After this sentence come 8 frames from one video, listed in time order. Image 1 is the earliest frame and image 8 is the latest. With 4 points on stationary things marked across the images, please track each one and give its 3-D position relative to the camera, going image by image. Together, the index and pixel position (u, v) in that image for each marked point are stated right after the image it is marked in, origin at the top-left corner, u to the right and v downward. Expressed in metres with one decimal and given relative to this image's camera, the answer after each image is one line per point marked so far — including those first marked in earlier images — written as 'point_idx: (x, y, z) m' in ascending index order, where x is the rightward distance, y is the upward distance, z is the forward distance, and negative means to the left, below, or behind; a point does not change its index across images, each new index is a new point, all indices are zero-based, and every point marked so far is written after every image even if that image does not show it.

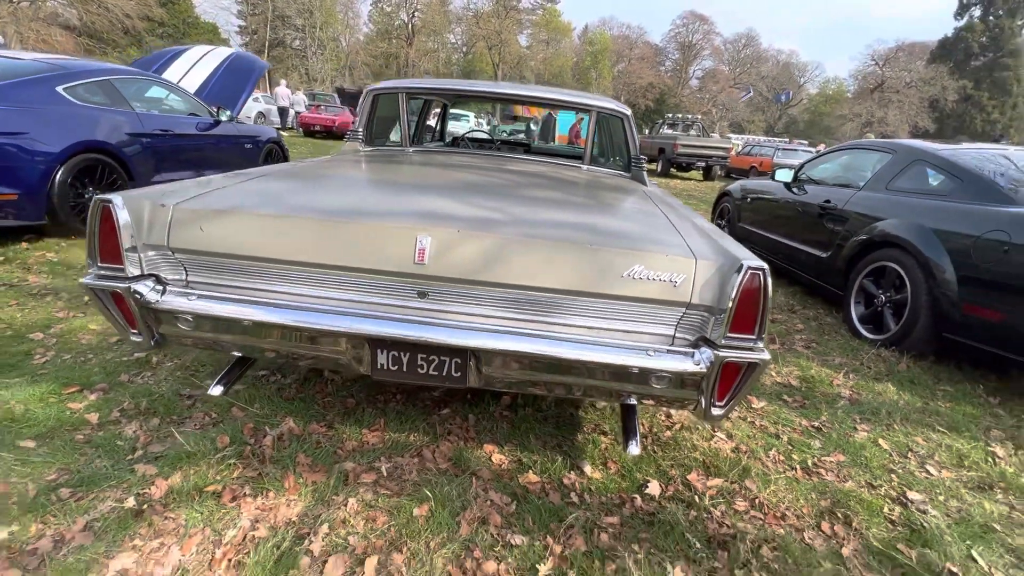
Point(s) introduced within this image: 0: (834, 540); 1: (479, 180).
0: (+1.4, -1.1, +2.1) m
1: (-0.2, +0.6, +2.8) m
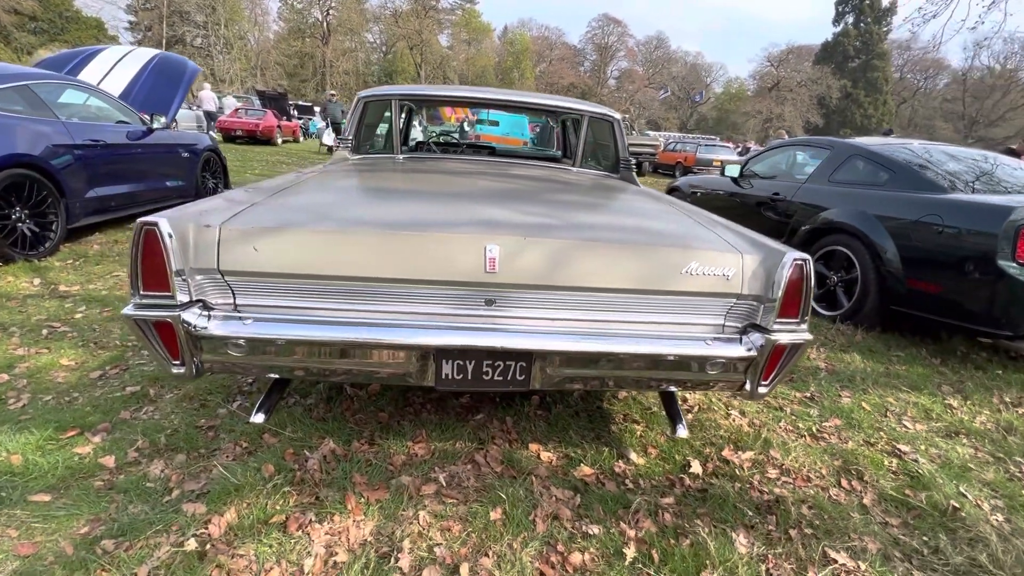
0: (+1.7, -1.0, +2.4) m
1: (-0.1, +0.6, +2.9) m
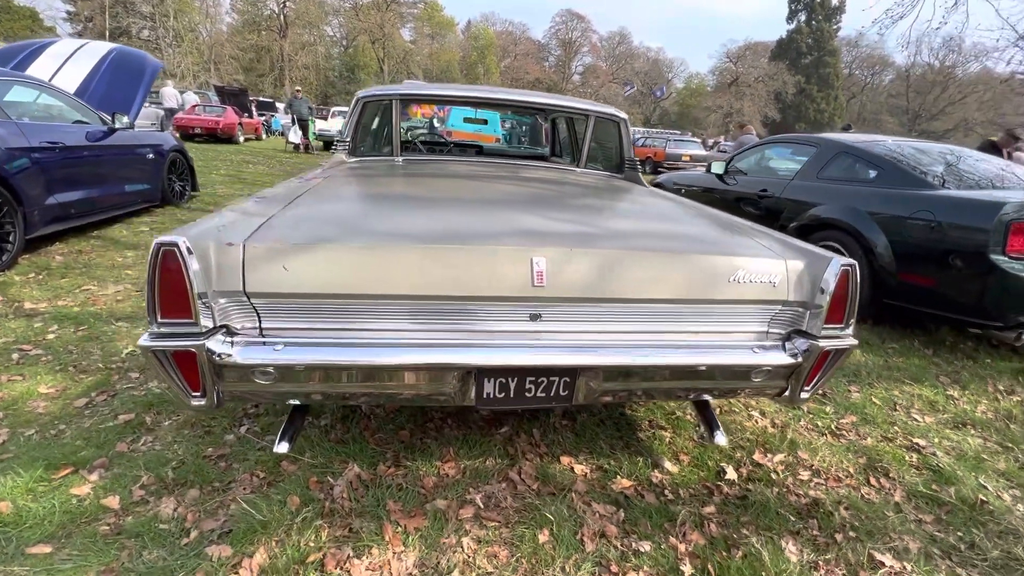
0: (+1.9, -1.0, +2.4) m
1: (0.0, +0.5, +2.8) m
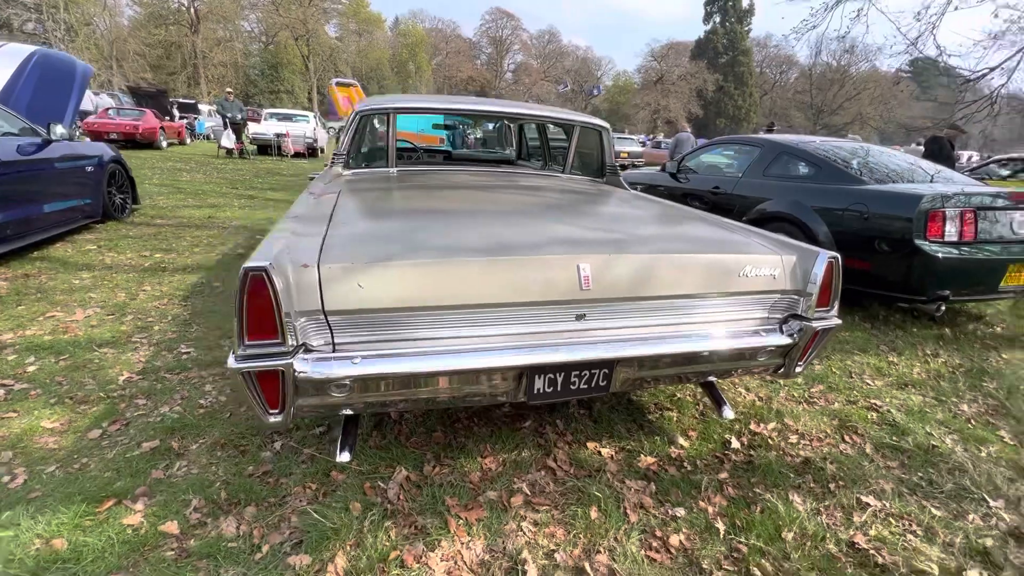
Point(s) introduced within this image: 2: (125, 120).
0: (+2.1, -0.9, +2.9) m
1: (+0.1, +0.5, +3.0) m
2: (-13.9, +6.1, +17.1) m
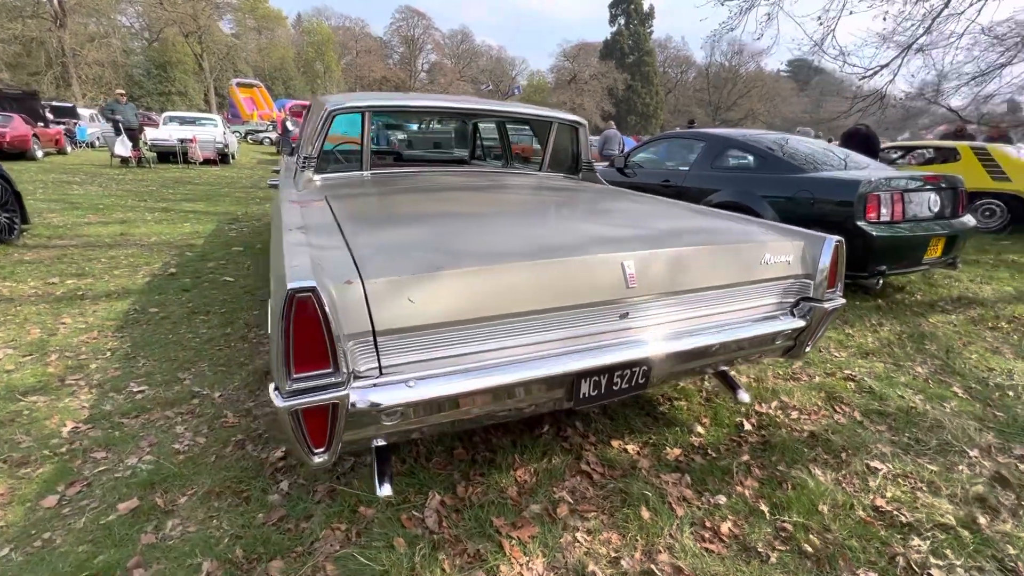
0: (+2.2, -0.8, +3.1) m
1: (+0.1, +0.5, +2.9) m
2: (-16.2, +5.0, +14.7) m
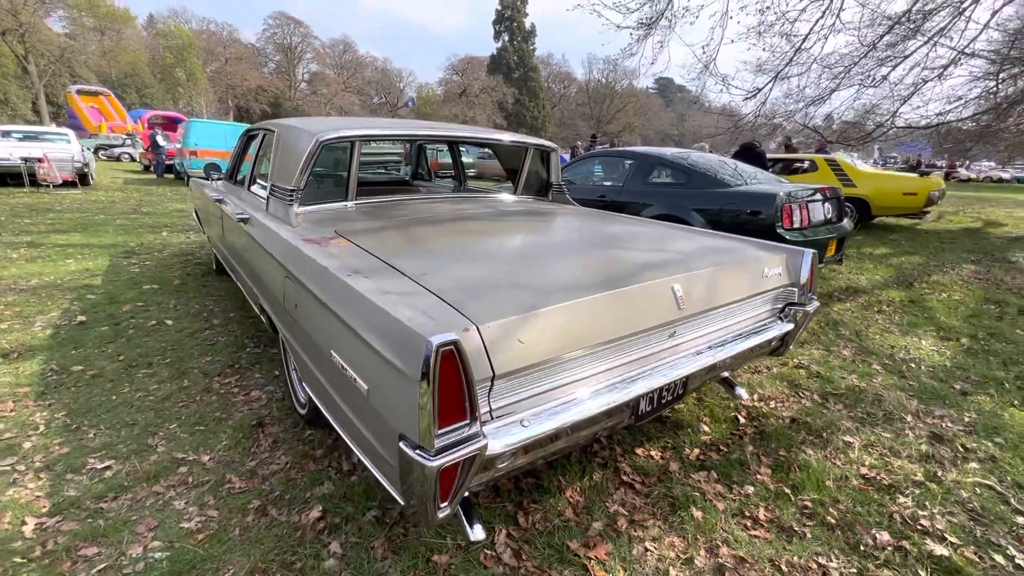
0: (+2.2, -0.8, +3.6) m
1: (+0.2, +0.4, +3.0) m
2: (-18.5, +3.4, +11.3) m
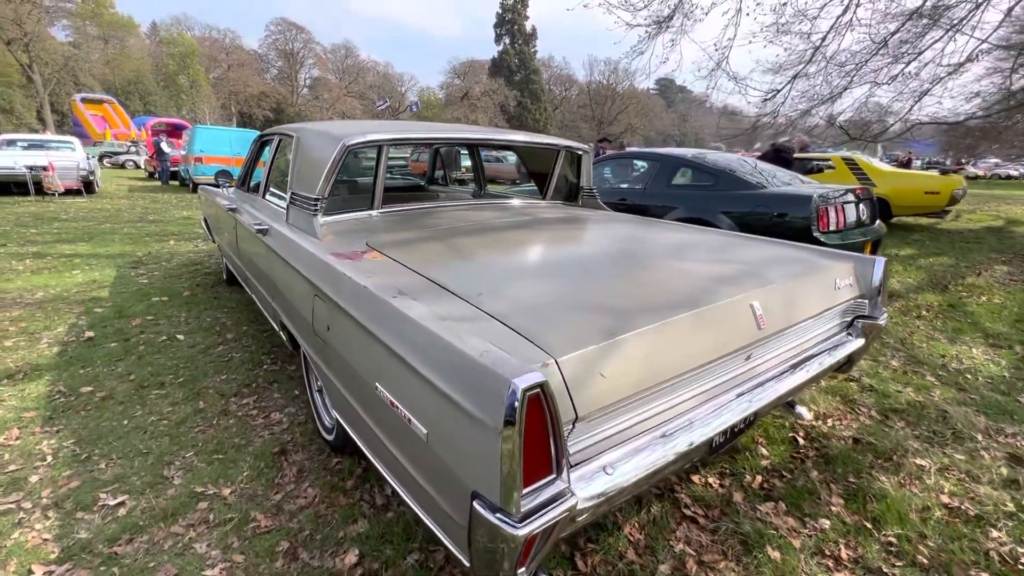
0: (+2.5, -0.9, +3.3) m
1: (+0.4, +0.3, +2.7) m
2: (-18.2, +3.1, +11.2) m
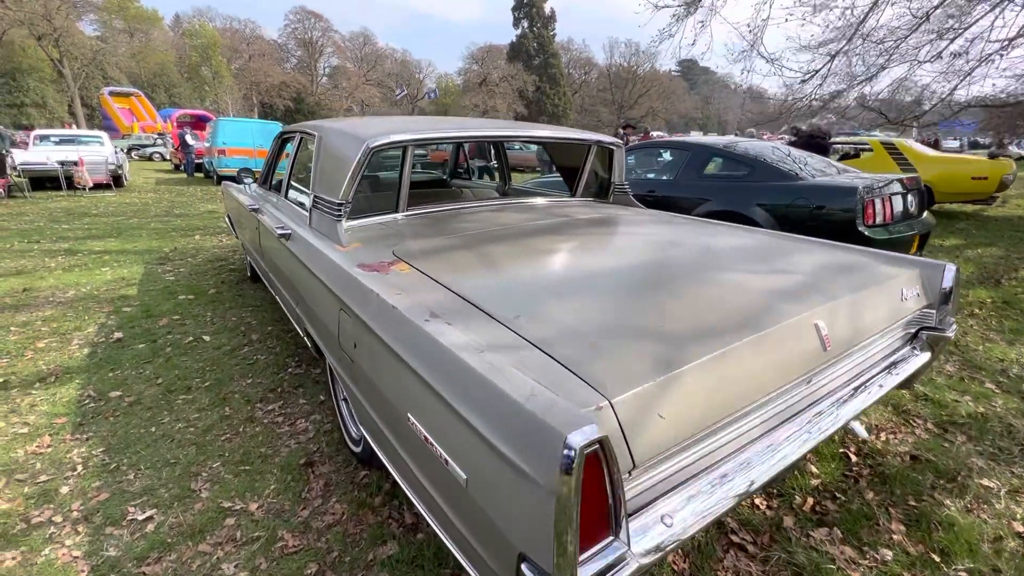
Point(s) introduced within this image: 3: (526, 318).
0: (+2.7, -0.9, +3.1) m
1: (+0.6, +0.2, +2.6) m
2: (-17.7, +3.2, +11.7) m
3: (0.0, -0.1, +1.6) m
